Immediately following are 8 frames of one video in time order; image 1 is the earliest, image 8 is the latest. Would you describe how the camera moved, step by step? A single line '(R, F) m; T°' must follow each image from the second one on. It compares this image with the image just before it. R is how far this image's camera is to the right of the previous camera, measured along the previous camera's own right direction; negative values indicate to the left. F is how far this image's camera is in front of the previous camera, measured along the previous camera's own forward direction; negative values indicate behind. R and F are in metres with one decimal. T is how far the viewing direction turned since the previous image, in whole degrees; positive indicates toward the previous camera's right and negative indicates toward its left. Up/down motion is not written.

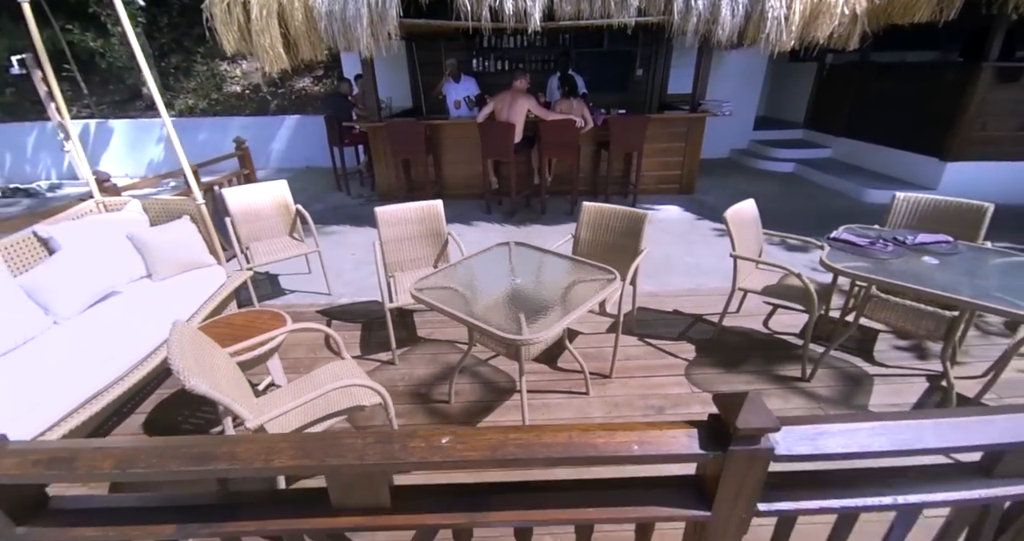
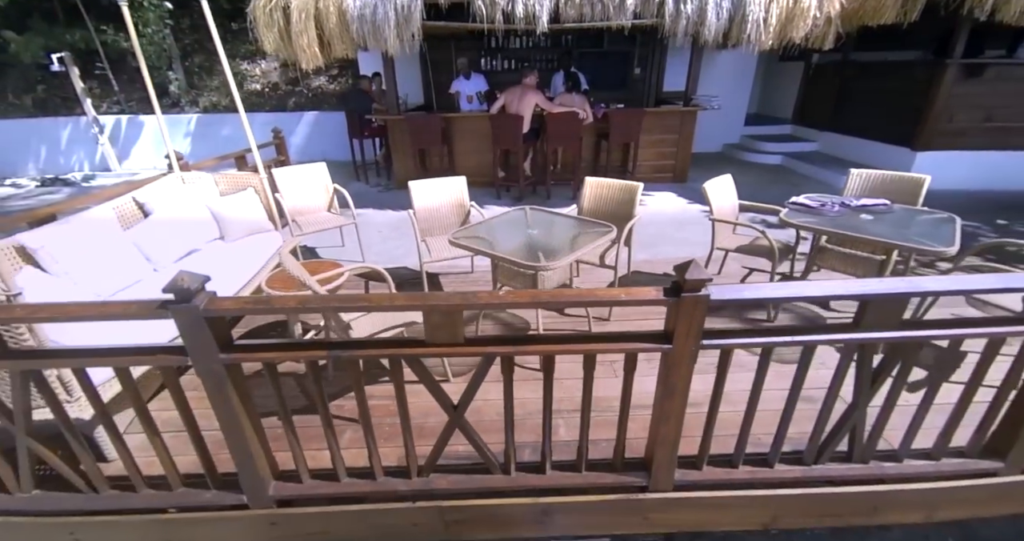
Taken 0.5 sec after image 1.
(-0.1, -0.6) m; 0°
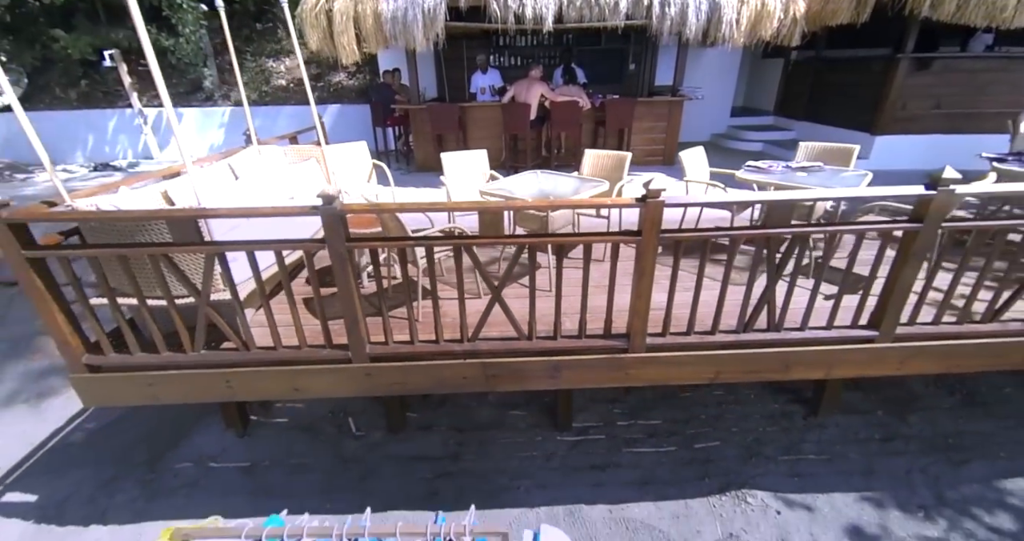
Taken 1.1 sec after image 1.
(-0.1, -0.9) m; 0°
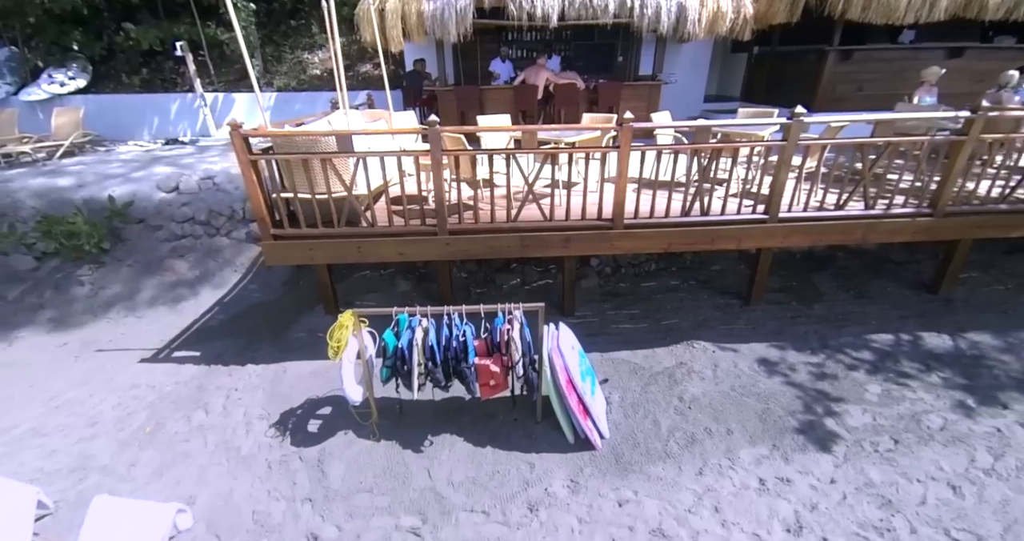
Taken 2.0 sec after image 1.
(-0.4, -1.7) m; +1°
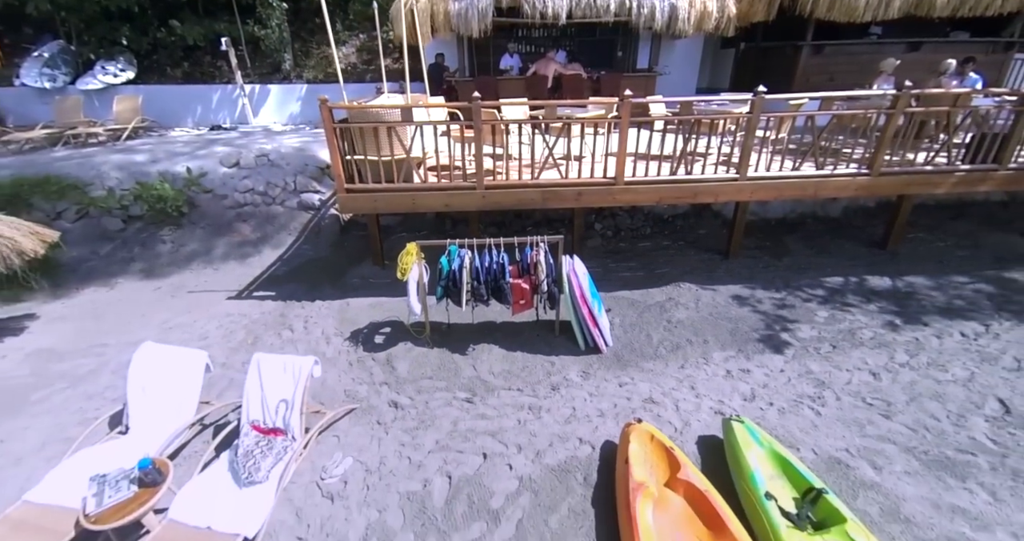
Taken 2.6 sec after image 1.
(-0.3, -1.2) m; 0°
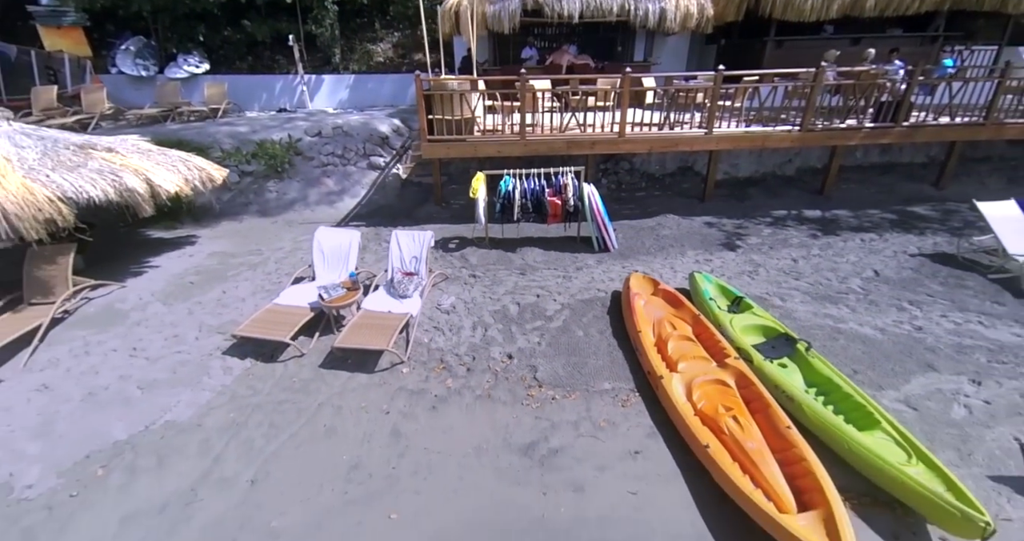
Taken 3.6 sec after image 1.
(-0.6, -2.3) m; 0°
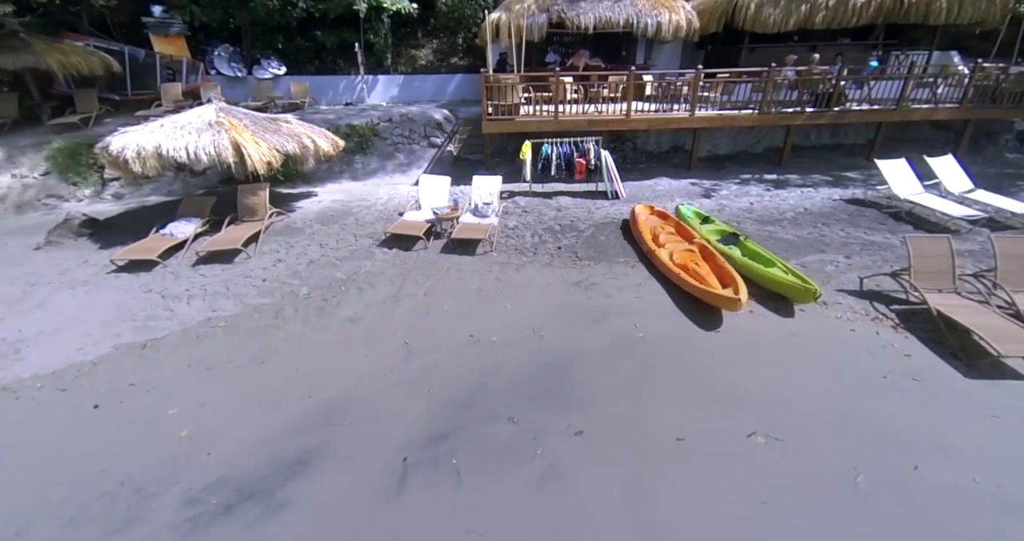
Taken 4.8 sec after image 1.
(-0.8, -2.9) m; 0°
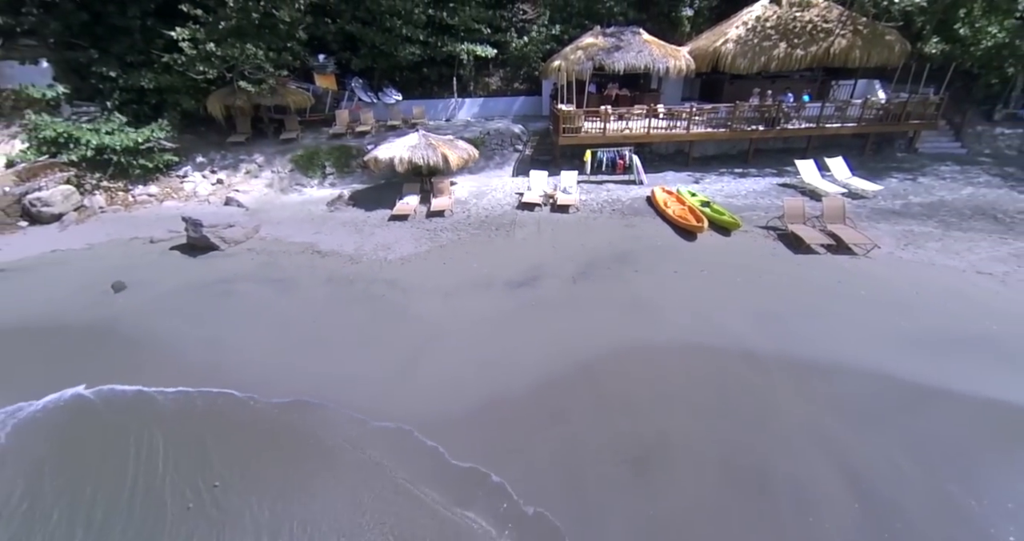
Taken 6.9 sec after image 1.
(-2.3, -7.1) m; -1°
